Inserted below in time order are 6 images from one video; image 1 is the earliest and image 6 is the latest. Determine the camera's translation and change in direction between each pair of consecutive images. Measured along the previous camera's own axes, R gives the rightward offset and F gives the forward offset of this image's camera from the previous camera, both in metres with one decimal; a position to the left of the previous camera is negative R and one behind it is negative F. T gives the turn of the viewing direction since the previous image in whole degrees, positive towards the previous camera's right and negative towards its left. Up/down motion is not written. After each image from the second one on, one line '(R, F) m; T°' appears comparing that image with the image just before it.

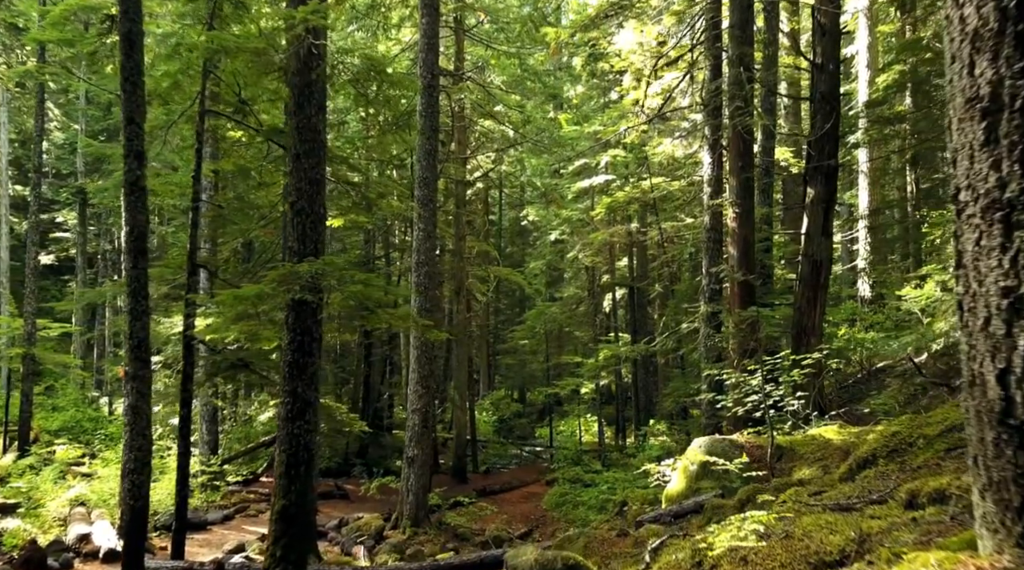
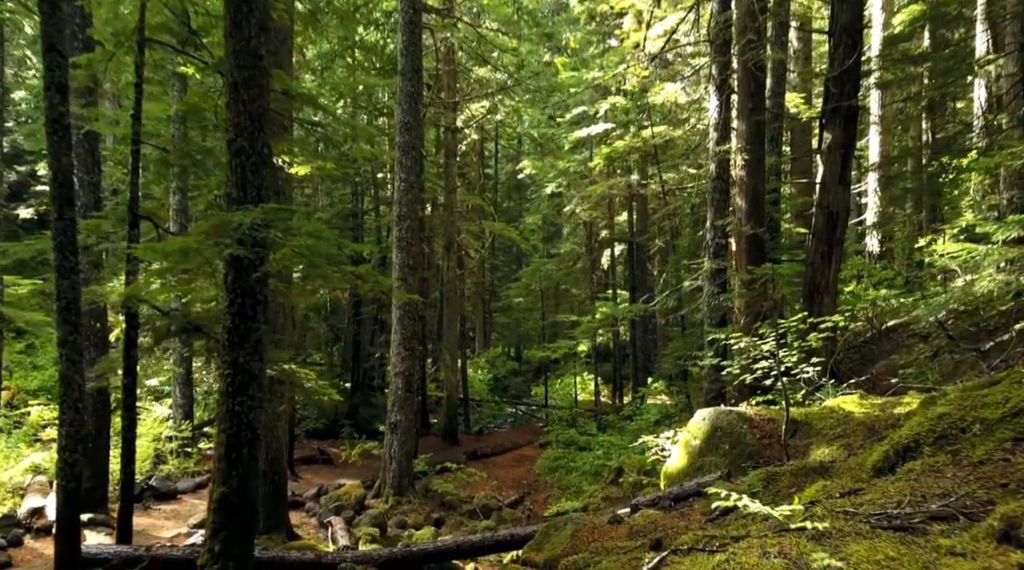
(+0.2, +1.2) m; 0°
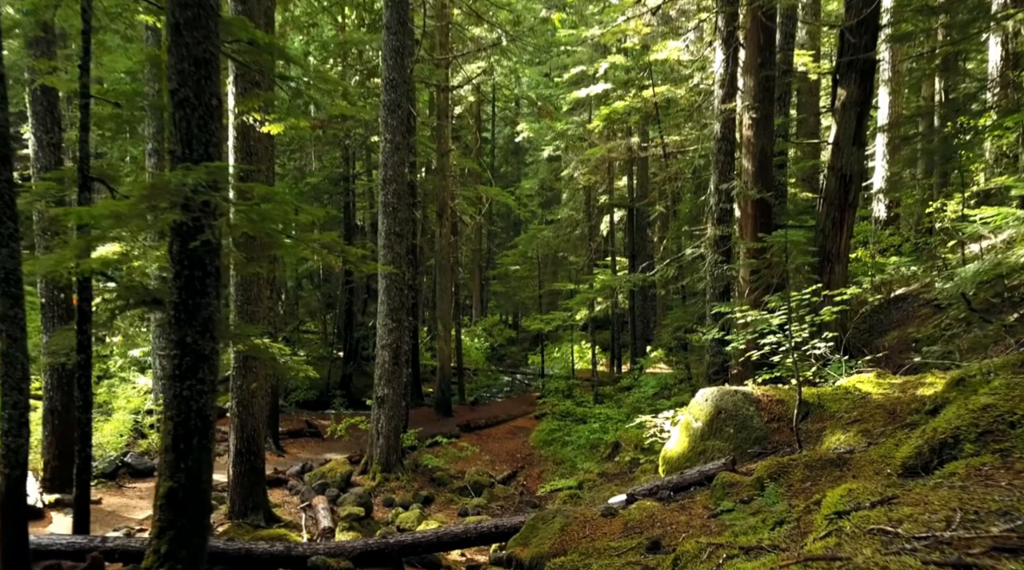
(+0.1, +0.8) m; 0°
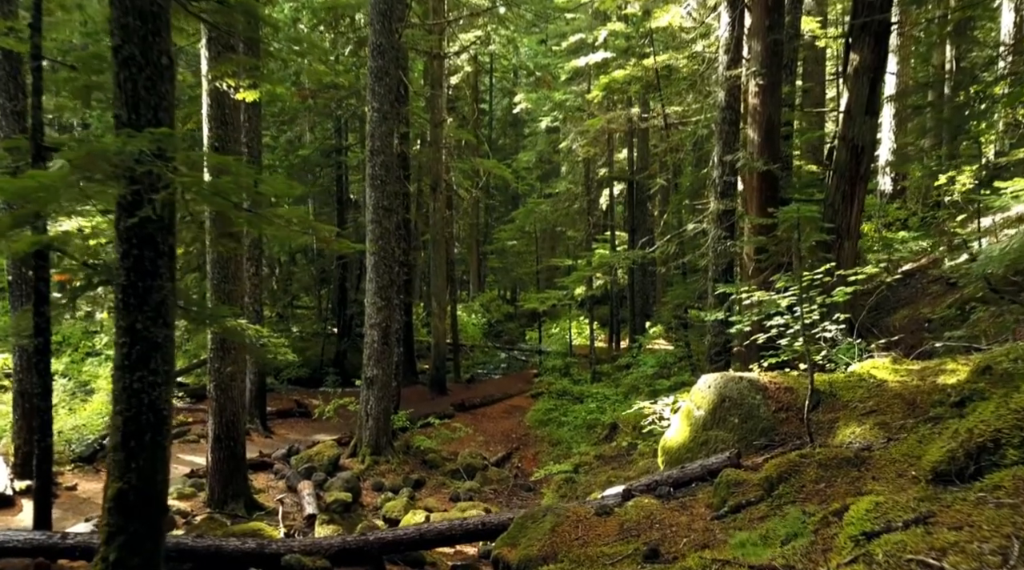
(+0.1, +0.6) m; 0°
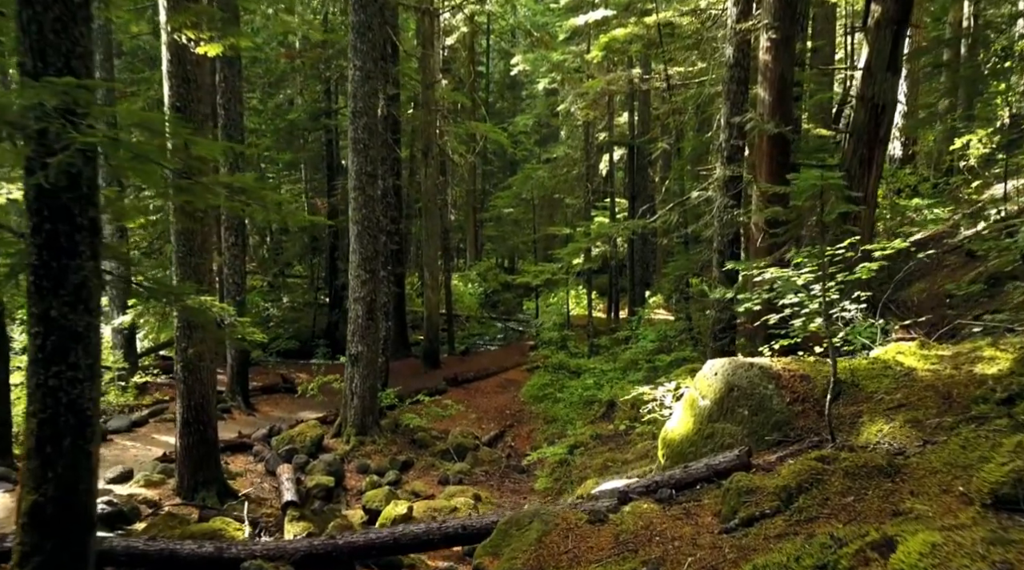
(+0.1, +0.8) m; 0°
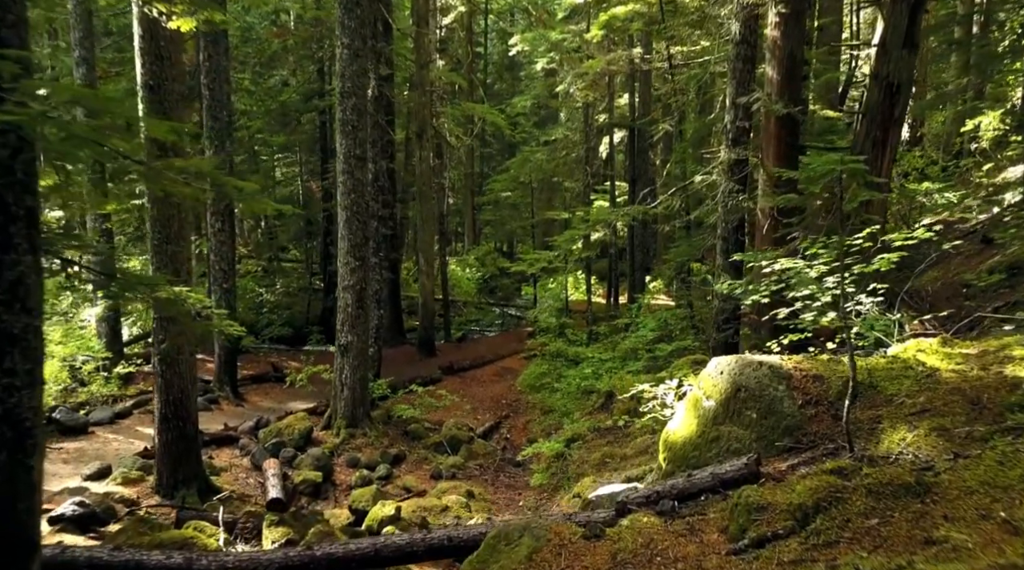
(+0.1, +0.5) m; 0°
